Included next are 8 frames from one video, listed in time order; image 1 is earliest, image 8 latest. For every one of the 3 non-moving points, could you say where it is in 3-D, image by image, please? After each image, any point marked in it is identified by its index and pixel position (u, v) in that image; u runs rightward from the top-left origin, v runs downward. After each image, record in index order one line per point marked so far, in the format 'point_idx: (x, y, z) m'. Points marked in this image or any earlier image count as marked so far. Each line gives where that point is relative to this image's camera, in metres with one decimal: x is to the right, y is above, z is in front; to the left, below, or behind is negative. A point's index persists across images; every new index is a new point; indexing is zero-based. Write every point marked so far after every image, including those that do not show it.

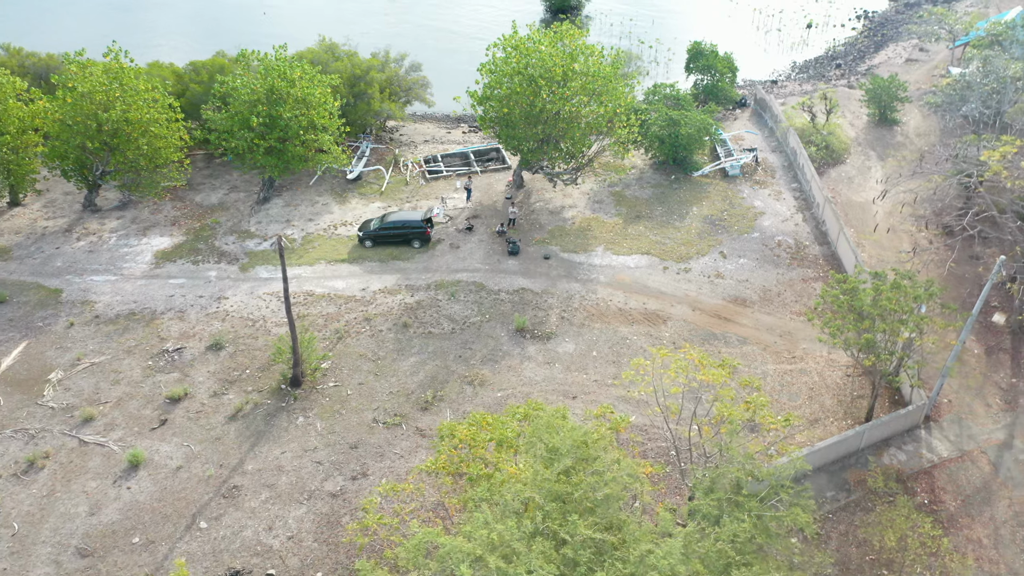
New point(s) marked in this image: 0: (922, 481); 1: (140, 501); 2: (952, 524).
0: (+11.8, -5.5, +19.8) m
1: (-10.8, -6.1, +20.0) m
2: (+12.0, -6.4, +18.8) m
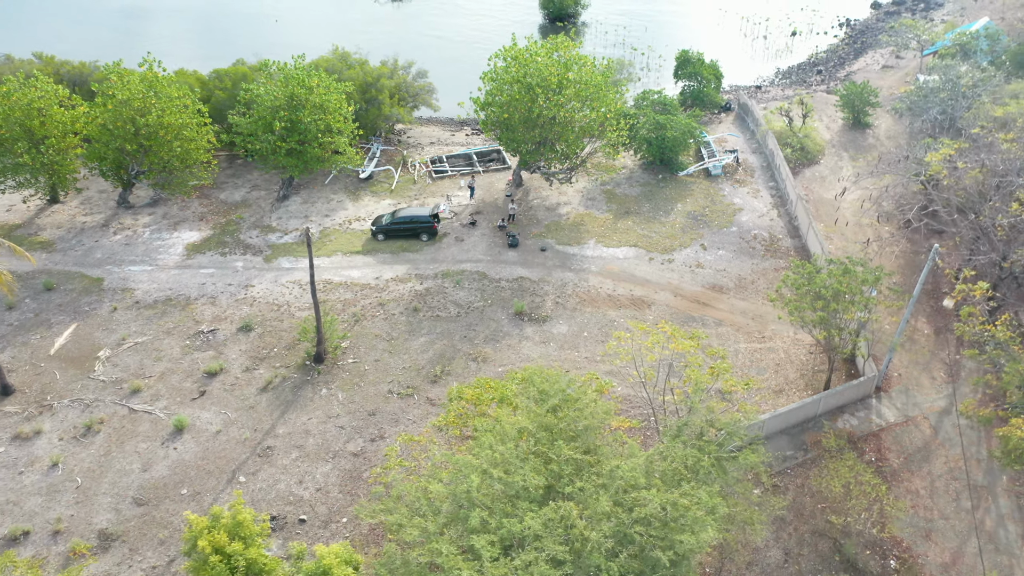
0: (+11.8, -5.0, +22.7) m
1: (-10.8, -5.6, +22.8) m
2: (+12.0, -5.9, +21.6) m
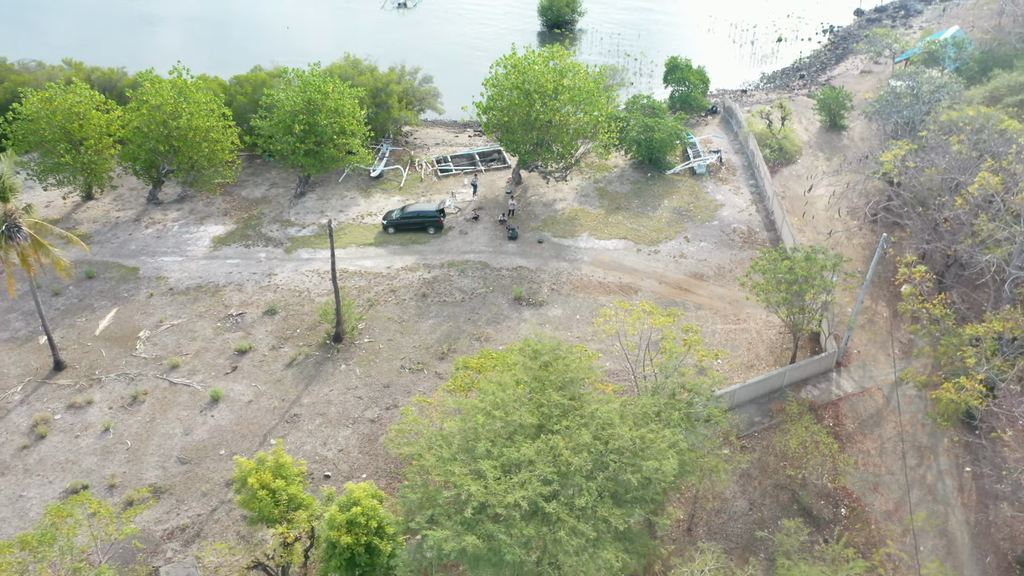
0: (+11.8, -4.5, +25.6) m
1: (-10.8, -5.1, +25.7) m
2: (+11.9, -5.4, +24.5) m
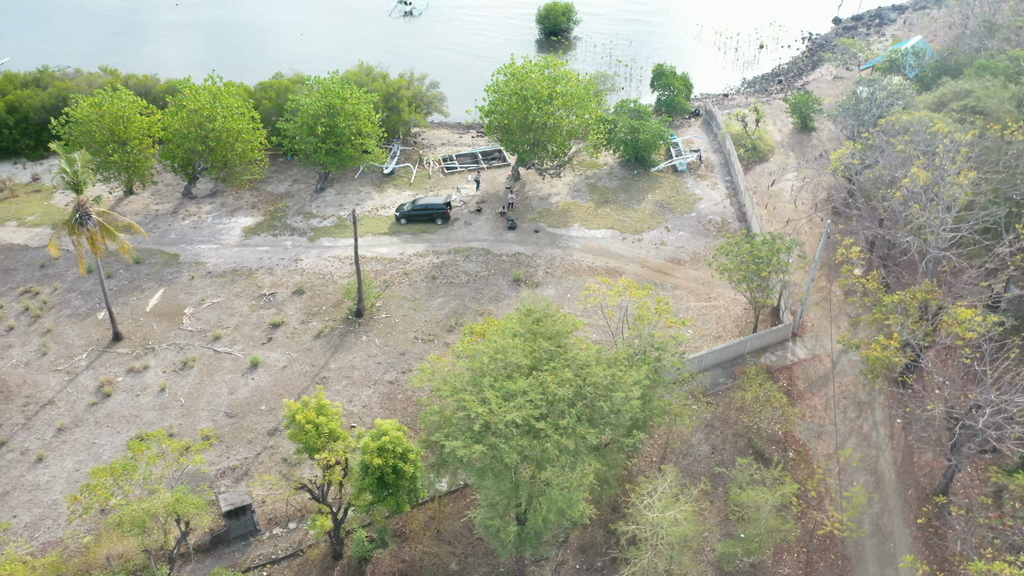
0: (+11.8, -3.6, +29.7) m
1: (-10.8, -4.2, +29.9) m
2: (+11.9, -4.5, +28.7) m
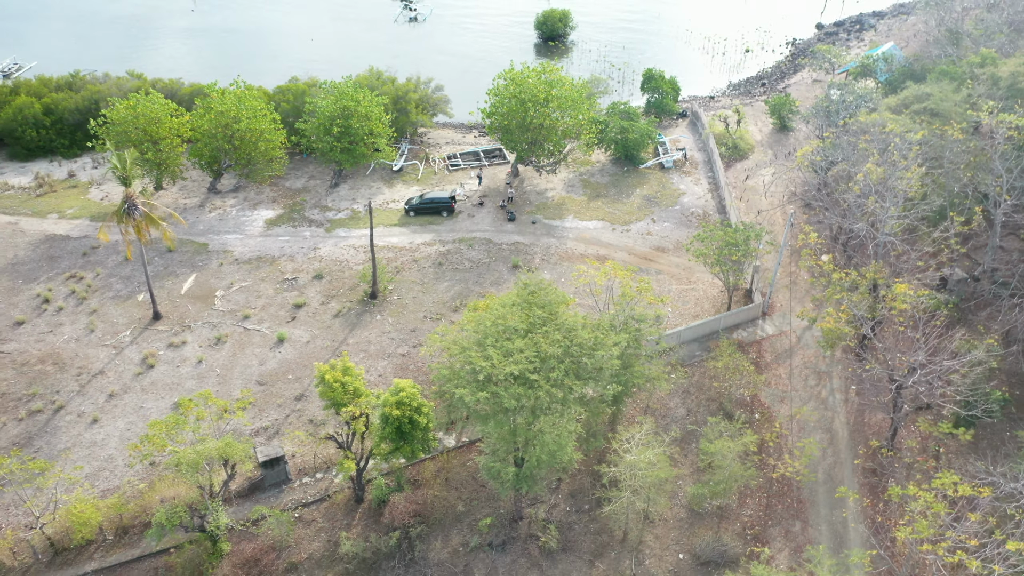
0: (+11.7, -2.8, +33.4) m
1: (-10.9, -3.4, +33.6) m
2: (+11.9, -3.7, +32.3) m
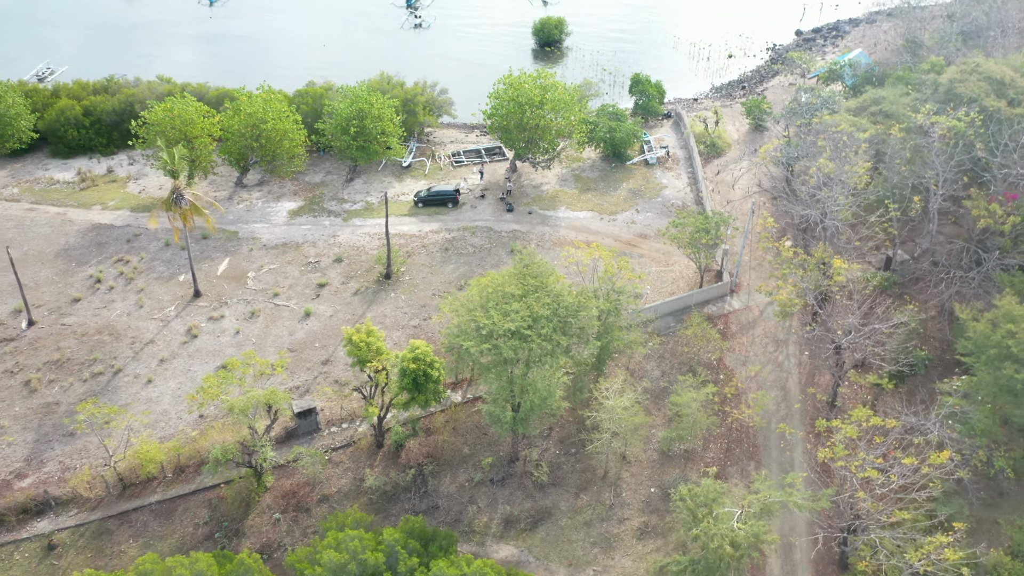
0: (+11.6, -1.7, +38.2) m
1: (-11.0, -2.3, +38.3) m
2: (+11.8, -2.5, +37.1) m
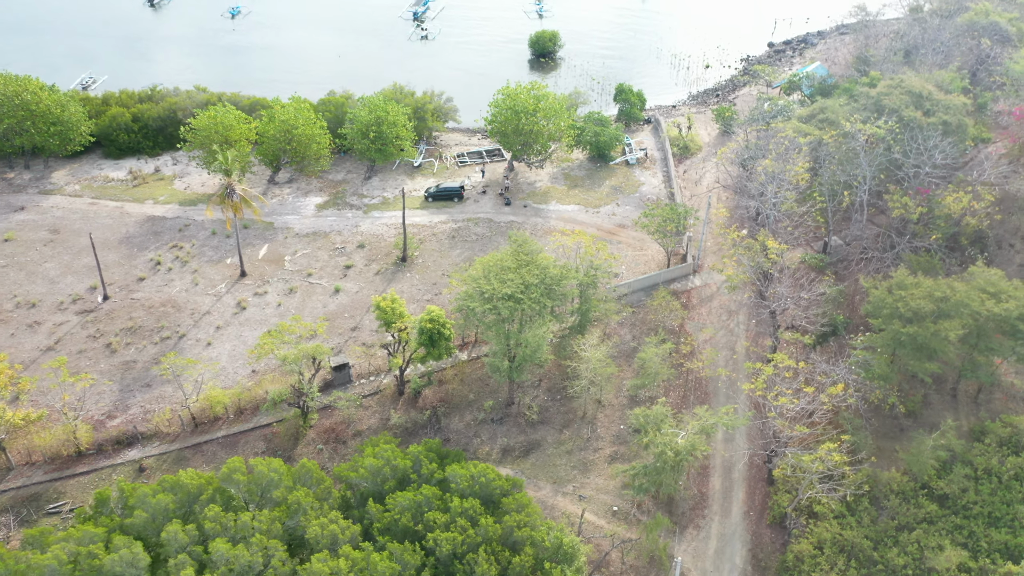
0: (+11.4, -0.3, +45.6) m
1: (-11.2, -1.0, +45.8) m
2: (+11.6, -1.2, +44.5) m
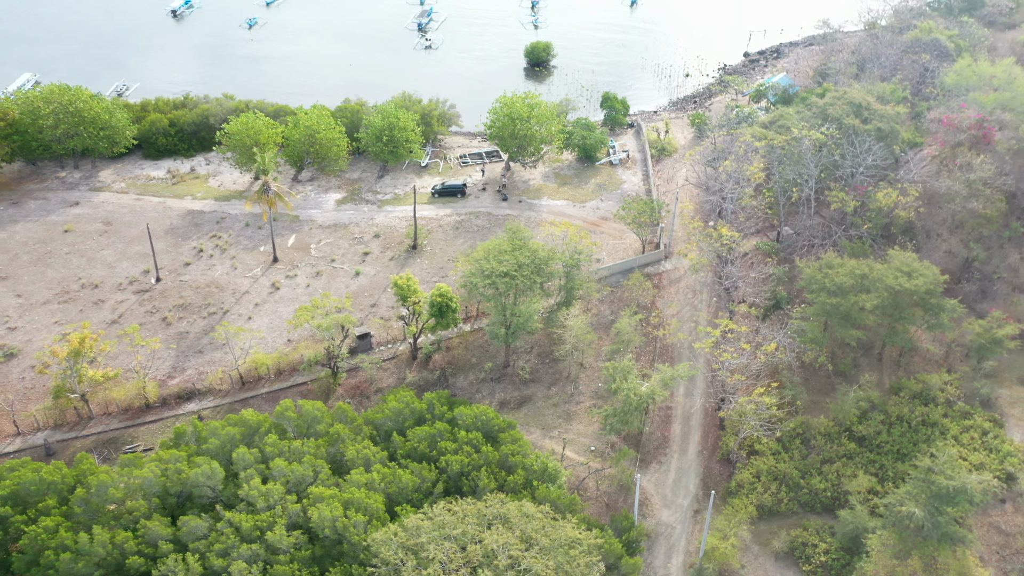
0: (+11.1, +0.9, +53.0) m
1: (-11.5, +0.3, +53.1) m
2: (+11.3, +0.1, +52.0) m
